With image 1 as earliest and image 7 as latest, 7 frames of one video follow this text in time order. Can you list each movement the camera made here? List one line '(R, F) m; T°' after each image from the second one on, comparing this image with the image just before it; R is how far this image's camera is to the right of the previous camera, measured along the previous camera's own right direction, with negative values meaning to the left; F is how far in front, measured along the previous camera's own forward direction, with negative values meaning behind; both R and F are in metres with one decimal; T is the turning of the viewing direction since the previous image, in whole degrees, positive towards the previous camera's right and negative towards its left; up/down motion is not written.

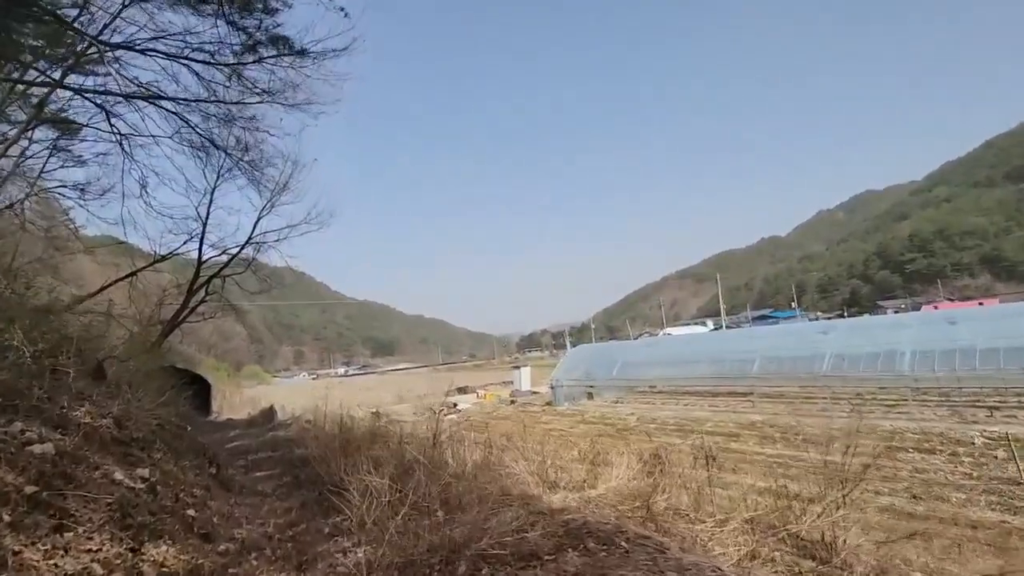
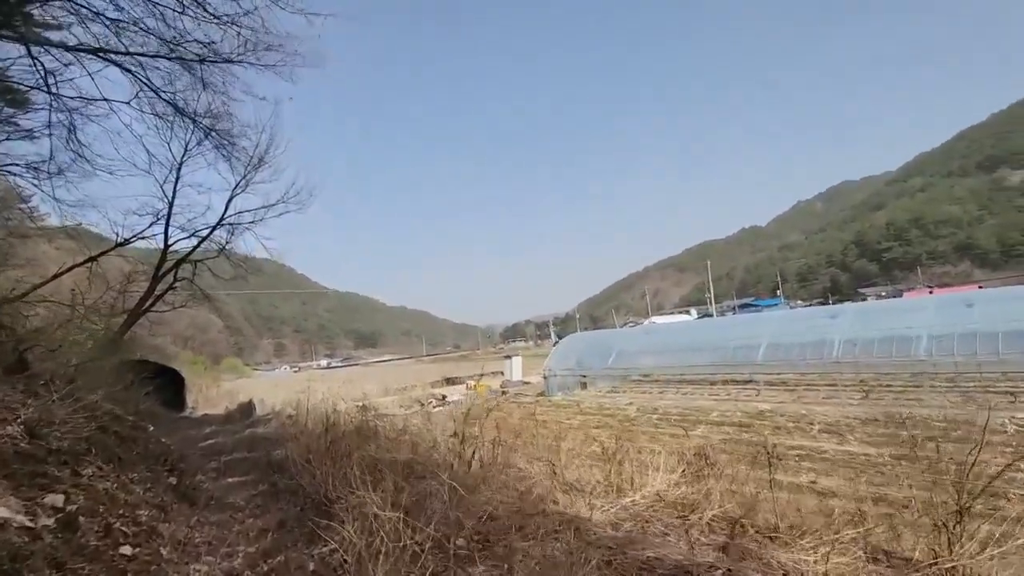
(-0.3, +0.8) m; +2°
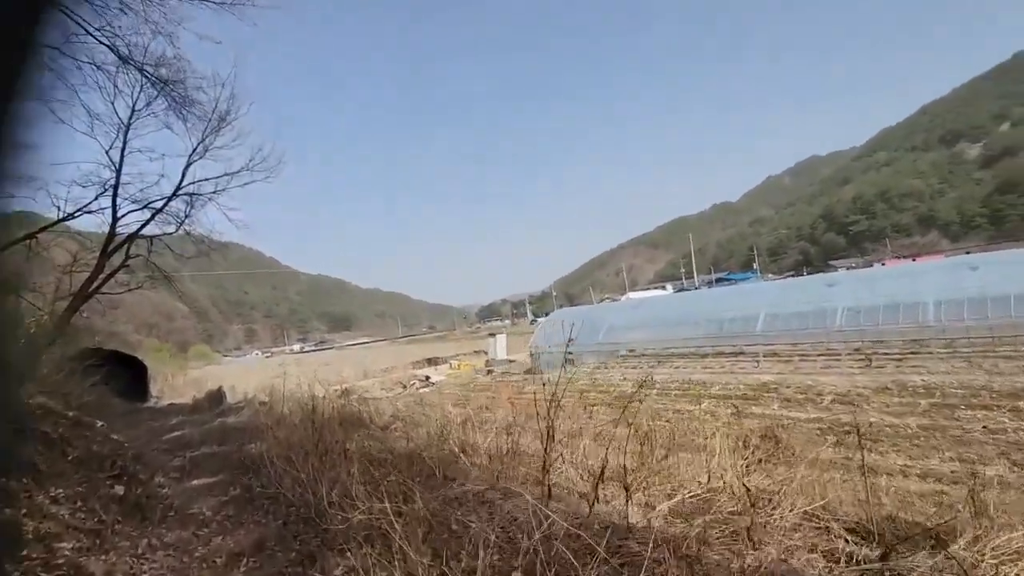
(-0.4, +0.8) m; +3°
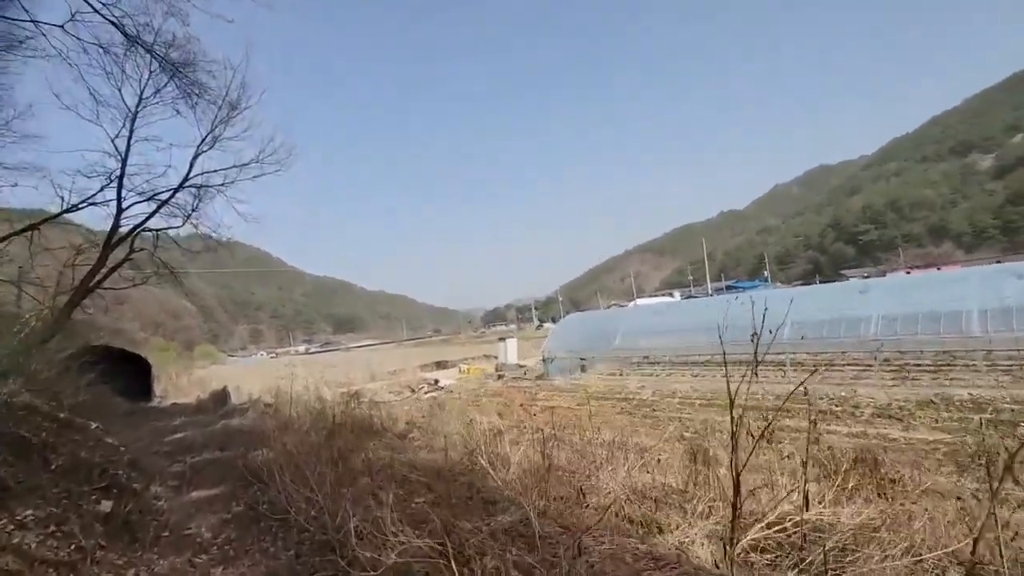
(-0.3, +0.5) m; -1°
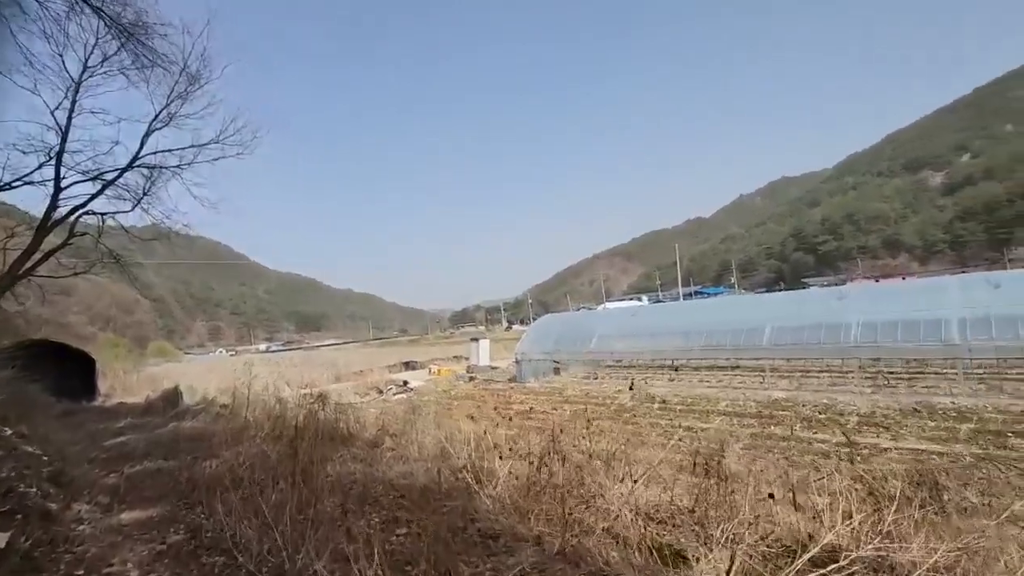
(-0.2, +0.5) m; +3°
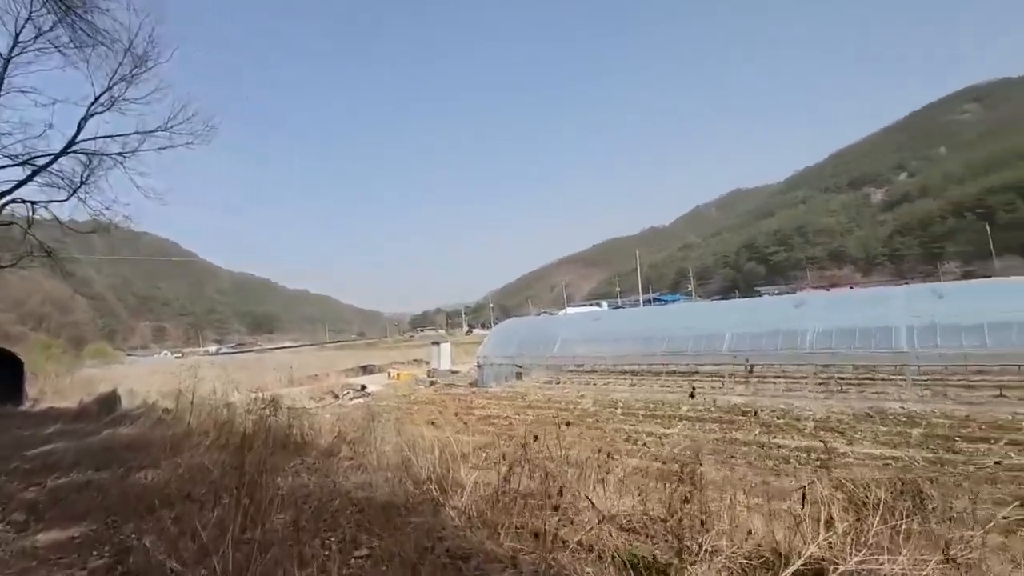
(-0.1, +0.2) m; +4°
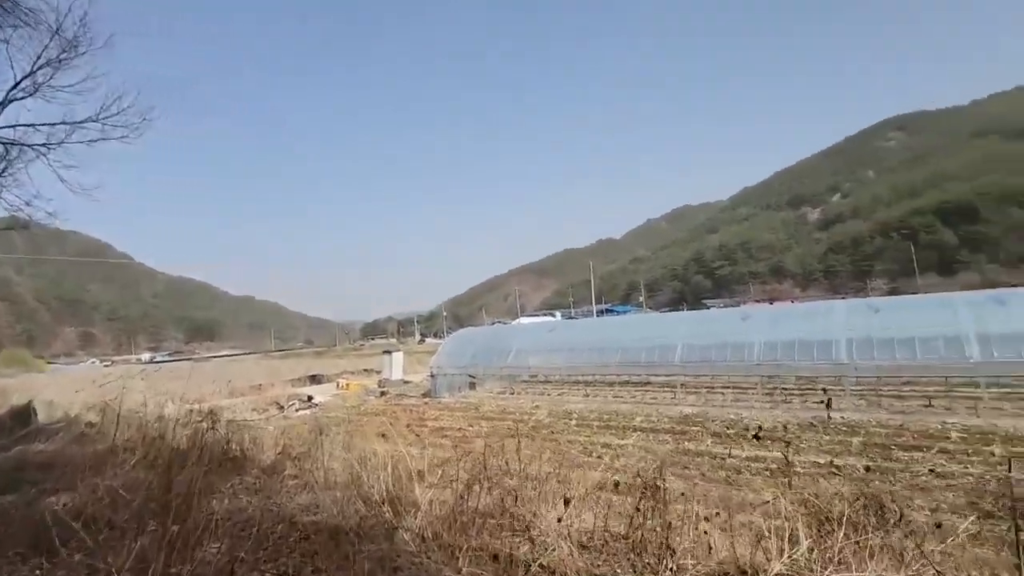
(-0.1, +0.1) m; +5°
